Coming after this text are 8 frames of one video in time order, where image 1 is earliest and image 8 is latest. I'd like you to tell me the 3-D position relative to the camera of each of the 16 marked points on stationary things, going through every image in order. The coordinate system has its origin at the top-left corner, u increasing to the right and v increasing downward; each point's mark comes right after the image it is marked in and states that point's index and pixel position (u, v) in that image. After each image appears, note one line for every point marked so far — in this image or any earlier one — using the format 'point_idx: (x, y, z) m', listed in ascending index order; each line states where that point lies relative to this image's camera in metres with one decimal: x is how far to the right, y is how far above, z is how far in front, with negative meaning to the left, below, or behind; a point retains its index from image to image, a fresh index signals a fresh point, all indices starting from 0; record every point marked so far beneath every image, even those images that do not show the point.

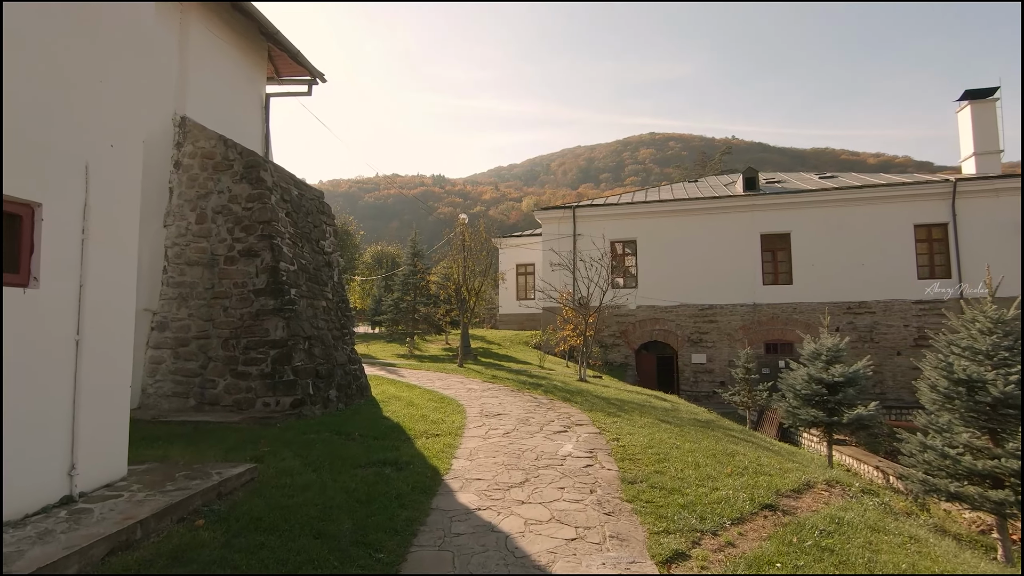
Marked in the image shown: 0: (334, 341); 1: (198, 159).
0: (-2.8, -0.8, +8.5) m
1: (-4.5, +1.8, +7.8) m
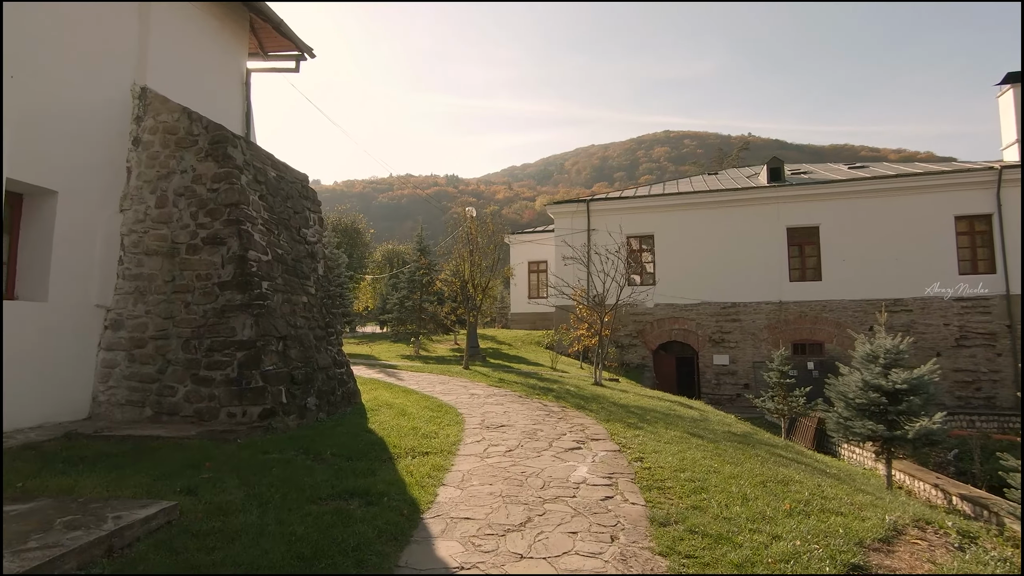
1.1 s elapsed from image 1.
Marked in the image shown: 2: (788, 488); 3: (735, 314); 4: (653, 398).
0: (-2.8, -0.7, +7.5) m
1: (-4.4, +1.9, +6.8) m
2: (+2.4, -1.7, +4.6) m
3: (+7.6, -0.9, +18.5) m
4: (+2.7, -2.1, +10.4) m
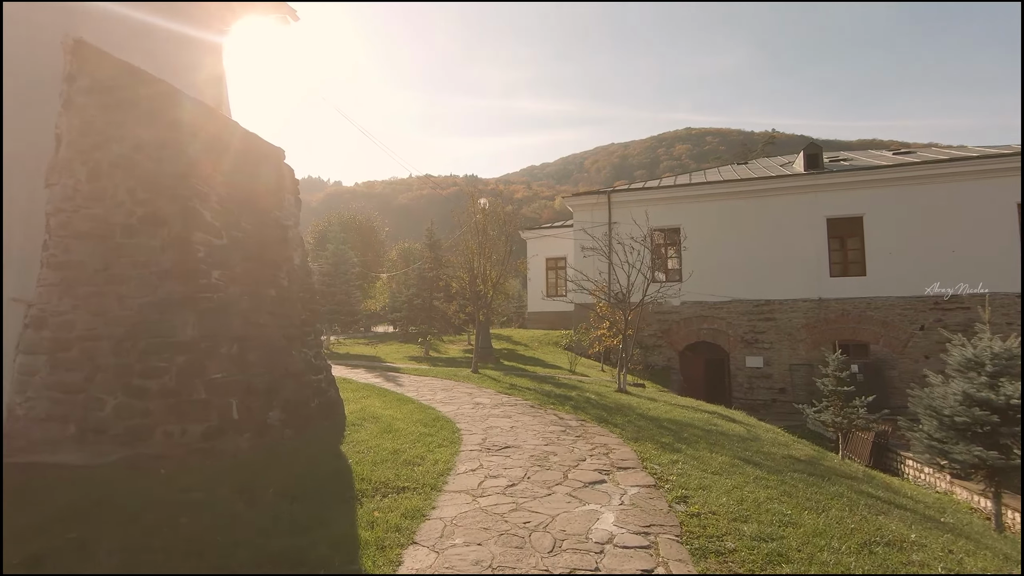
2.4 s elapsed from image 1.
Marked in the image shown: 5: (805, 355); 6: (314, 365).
0: (-2.7, -0.6, +6.3) m
1: (-4.4, +2.0, +5.6) m
2: (+2.3, -1.6, +3.2) m
3: (+8.0, -0.8, +16.9) m
4: (+2.9, -2.0, +8.9) m
5: (+9.0, -2.1, +16.5) m
6: (-2.5, -1.0, +6.7) m
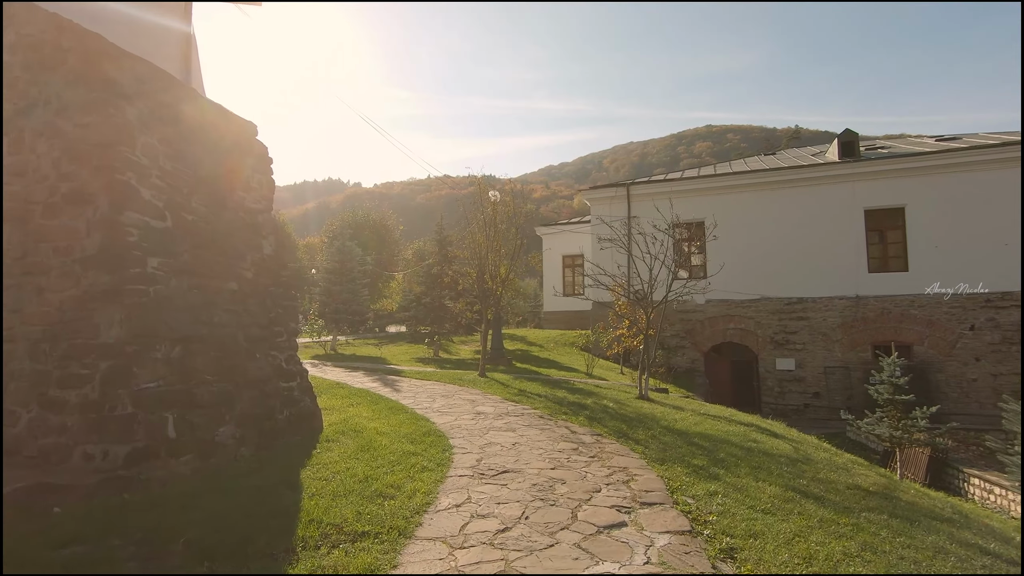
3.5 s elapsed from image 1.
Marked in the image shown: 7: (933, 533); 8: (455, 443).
0: (-2.7, -0.6, +5.4) m
1: (-4.4, +2.1, +4.8) m
2: (+2.3, -1.5, +2.1) m
3: (+8.4, -0.6, +15.5) m
4: (+3.0, -1.9, +7.8) m
5: (+9.3, -2.0, +15.2) m
6: (-2.5, -0.9, +5.8) m
7: (+2.8, -1.6, +3.6) m
8: (-0.6, -1.7, +5.8) m
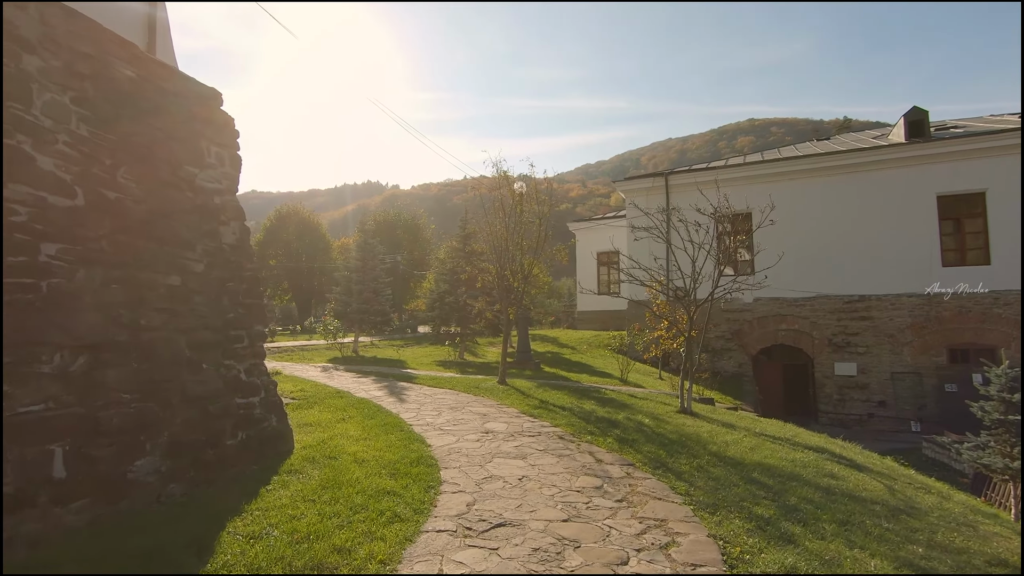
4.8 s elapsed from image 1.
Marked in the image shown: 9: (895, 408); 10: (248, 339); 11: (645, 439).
0: (-2.6, -0.5, +4.4) m
1: (-4.4, +2.1, +3.9) m
2: (+2.0, -1.4, +0.8) m
3: (+9.1, -0.5, +13.8) m
4: (+3.2, -1.8, +6.4) m
5: (+10.0, -1.8, +13.3) m
6: (-2.4, -0.8, +4.7) m
7: (+2.7, -1.5, +2.2) m
8: (-0.6, -1.6, +4.7) m
9: (+9.6, -3.0, +13.3) m
10: (-2.5, -0.5, +5.1) m
11: (+1.5, -1.7, +6.1) m
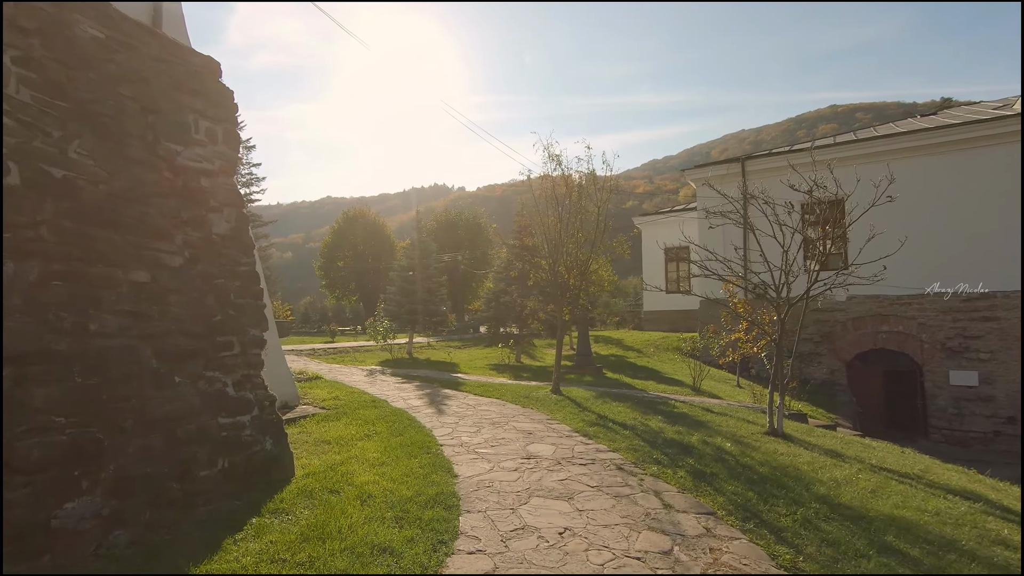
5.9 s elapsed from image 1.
0: (-2.4, -0.5, +3.6) m
1: (-4.2, +2.1, +3.4) m
2: (+1.8, -1.4, -0.5) m
3: (+10.4, -0.4, +11.5) m
4: (+3.6, -1.8, +4.9) m
5: (+11.2, -1.7, +11.0) m
6: (-2.1, -0.8, +4.0) m
7: (+2.7, -1.5, +0.8) m
8: (-0.3, -1.6, +3.7) m
9: (+10.8, -2.9, +11.0) m
10: (-2.2, -0.5, +4.3) m
11: (+1.9, -1.7, +4.8) m
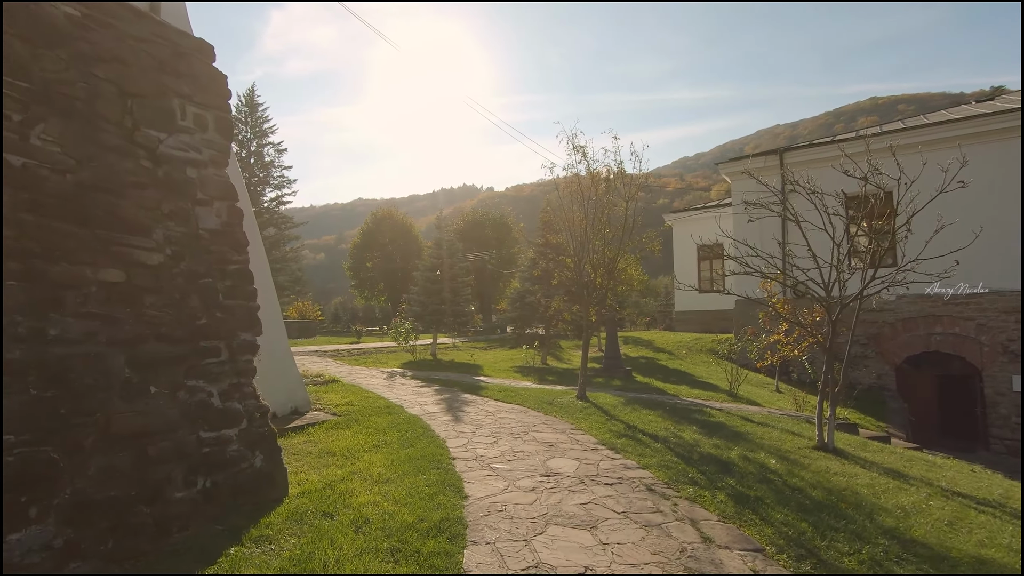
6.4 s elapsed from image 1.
0: (-2.3, -0.5, +3.3) m
1: (-4.2, +2.1, +3.1) m
2: (+1.7, -1.4, -1.1) m
3: (+10.9, -0.4, +10.4) m
4: (+3.8, -1.8, +4.3) m
5: (+11.7, -1.7, +9.9) m
6: (-2.0, -0.8, +3.6) m
7: (+2.6, -1.5, +0.2) m
8: (-0.2, -1.6, +3.2) m
9: (+11.3, -2.9, +9.9) m
10: (-2.0, -0.5, +3.9) m
11: (+2.1, -1.6, +4.2) m
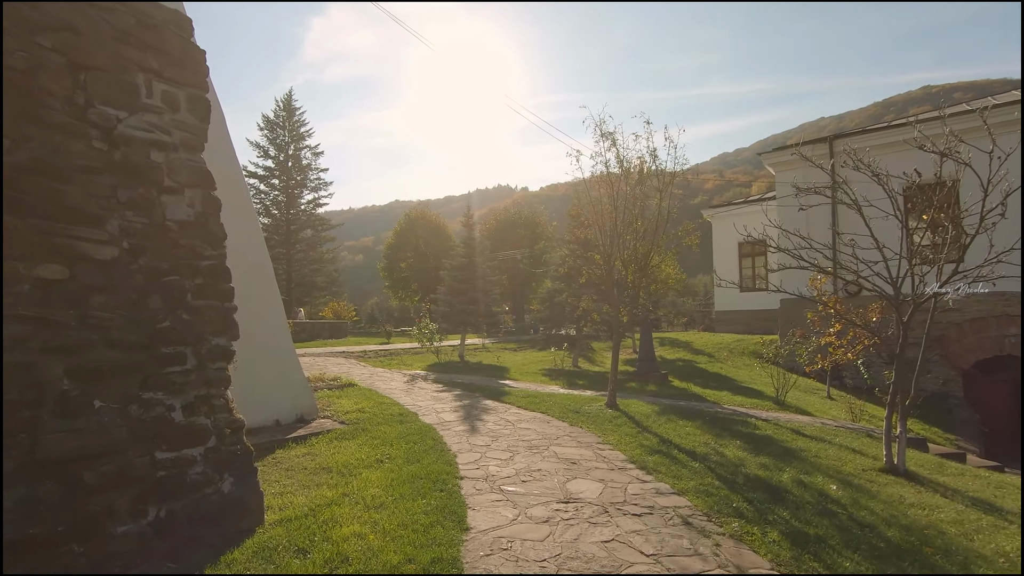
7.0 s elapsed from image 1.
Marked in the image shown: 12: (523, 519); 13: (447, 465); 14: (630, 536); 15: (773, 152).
0: (-2.3, -0.5, +2.8) m
1: (-4.2, +2.1, +2.8) m
2: (+1.4, -1.3, -1.8) m
3: (+11.3, -0.3, +9.1) m
4: (+3.8, -1.7, +3.4) m
5: (+12.1, -1.6, +8.5) m
6: (-2.0, -0.8, +3.1) m
7: (+2.4, -1.5, -0.6) m
8: (-0.2, -1.6, +2.6) m
9: (+11.7, -2.8, +8.6) m
10: (-2.0, -0.5, +3.4) m
11: (+2.1, -1.6, +3.5) m
12: (+0.1, -1.6, +3.8) m
13: (-0.6, -1.6, +5.0) m
14: (+0.8, -1.6, +3.5) m
15: (+6.1, +3.3, +12.6) m
